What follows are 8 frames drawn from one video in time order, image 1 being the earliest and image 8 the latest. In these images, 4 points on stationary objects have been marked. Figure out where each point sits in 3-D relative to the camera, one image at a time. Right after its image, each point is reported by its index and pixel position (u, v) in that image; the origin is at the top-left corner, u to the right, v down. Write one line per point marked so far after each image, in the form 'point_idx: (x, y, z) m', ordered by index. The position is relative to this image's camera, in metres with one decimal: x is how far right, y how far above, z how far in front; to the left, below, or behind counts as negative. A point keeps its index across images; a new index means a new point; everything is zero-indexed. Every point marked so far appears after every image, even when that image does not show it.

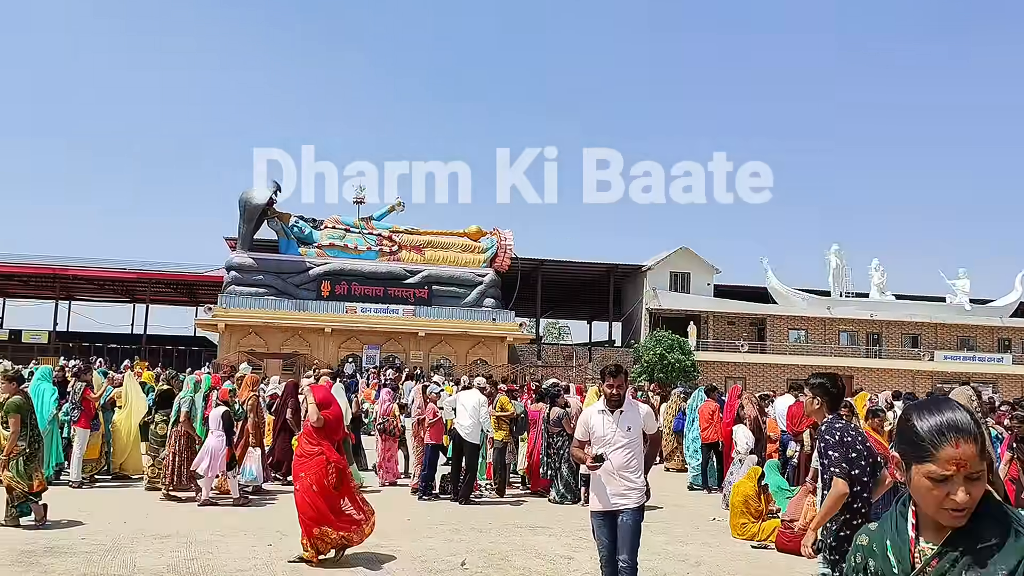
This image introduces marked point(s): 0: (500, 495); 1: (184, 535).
0: (-0.2, -2.5, +10.2) m
1: (-2.8, -2.1, +7.0) m
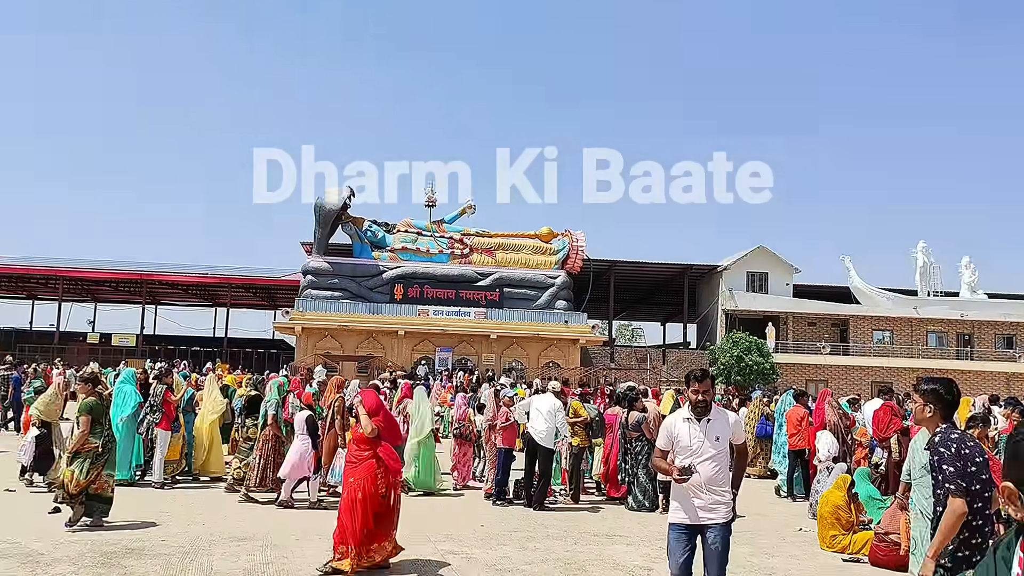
0: (+0.7, -2.6, +9.9) m
1: (-2.1, -2.1, +7.0) m
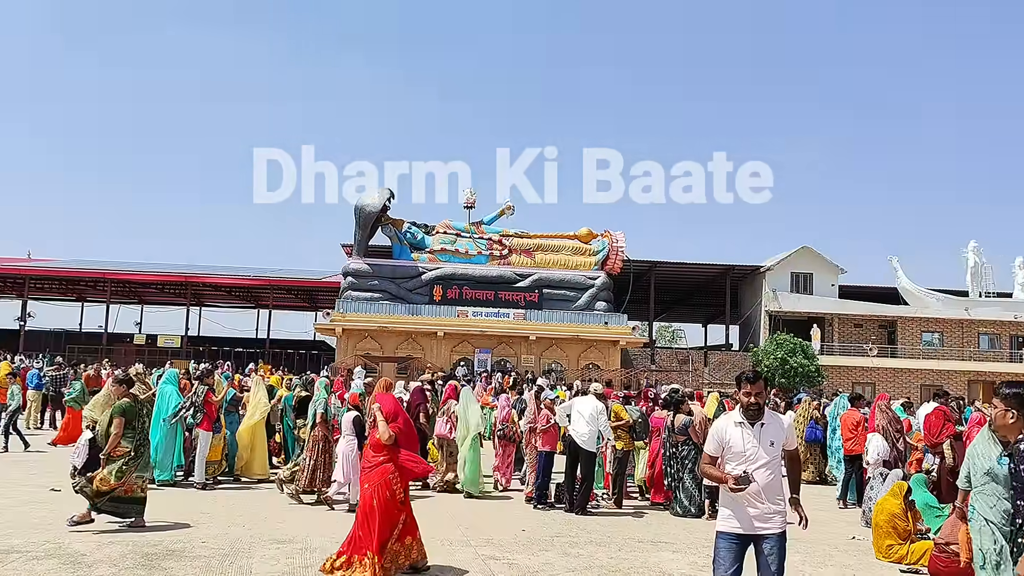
0: (+1.2, -2.6, +9.7) m
1: (-1.8, -2.1, +6.9) m
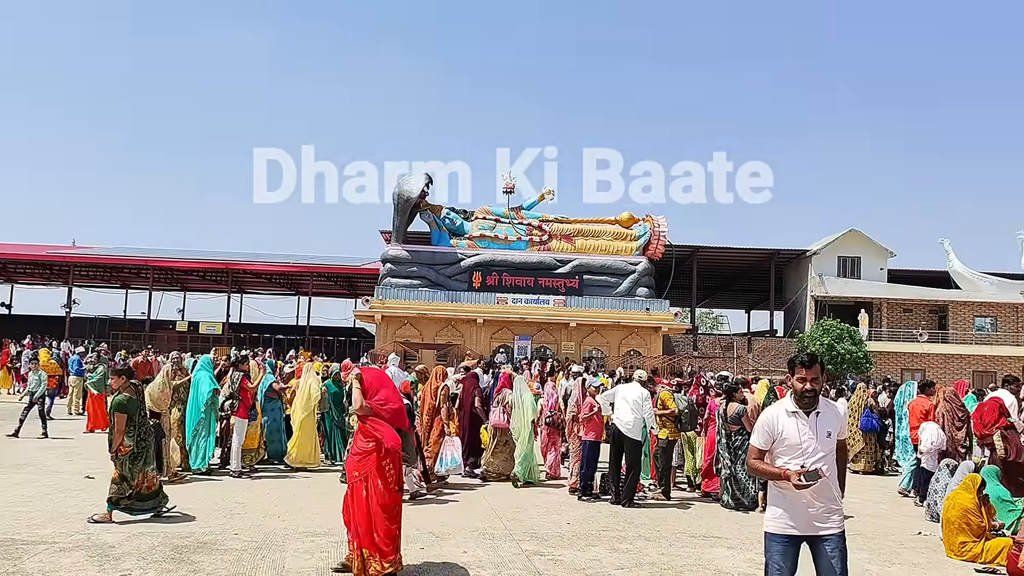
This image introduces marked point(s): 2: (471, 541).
0: (+1.7, -2.4, +9.3) m
1: (-1.4, -2.0, +6.6) m
2: (-0.3, -2.0, +6.5) m
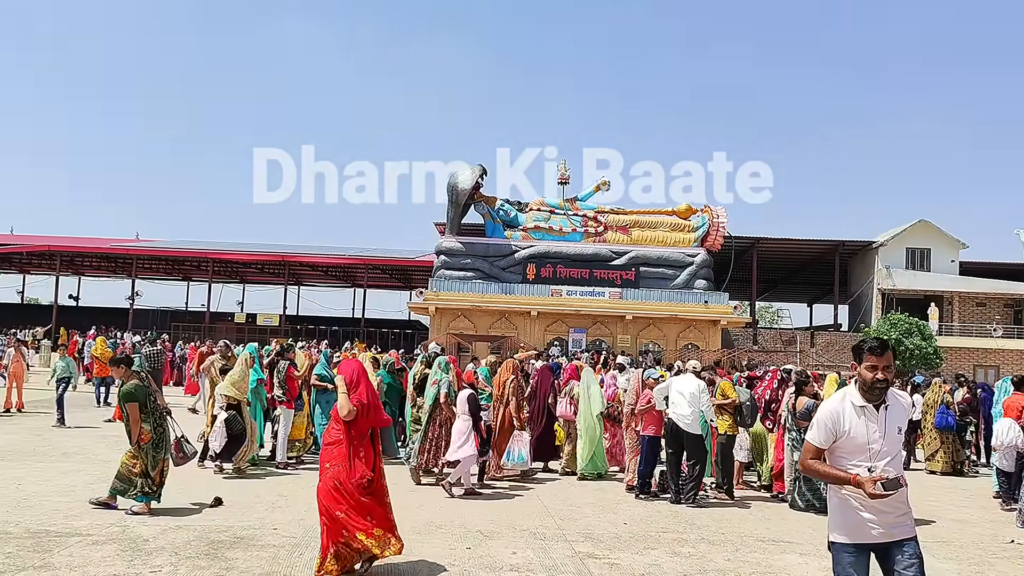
0: (+2.3, -2.2, +8.7) m
1: (-1.0, -1.8, +6.3) m
2: (+0.1, -1.9, +6.1) m
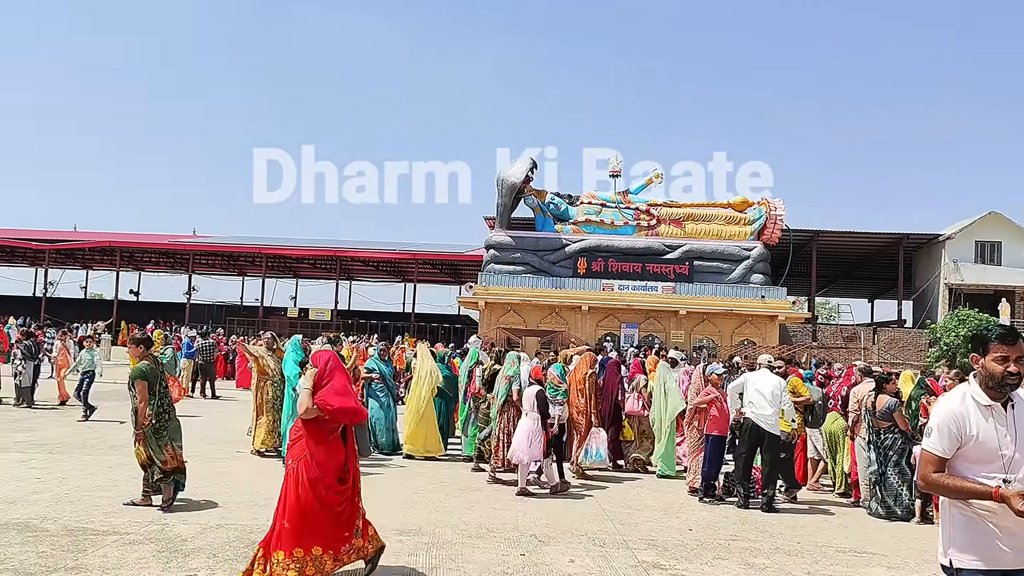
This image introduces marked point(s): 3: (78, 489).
0: (+2.8, -2.1, +8.2) m
1: (-0.6, -1.7, +5.9) m
2: (+0.5, -1.8, +5.7) m
3: (-3.6, -1.6, +6.8) m
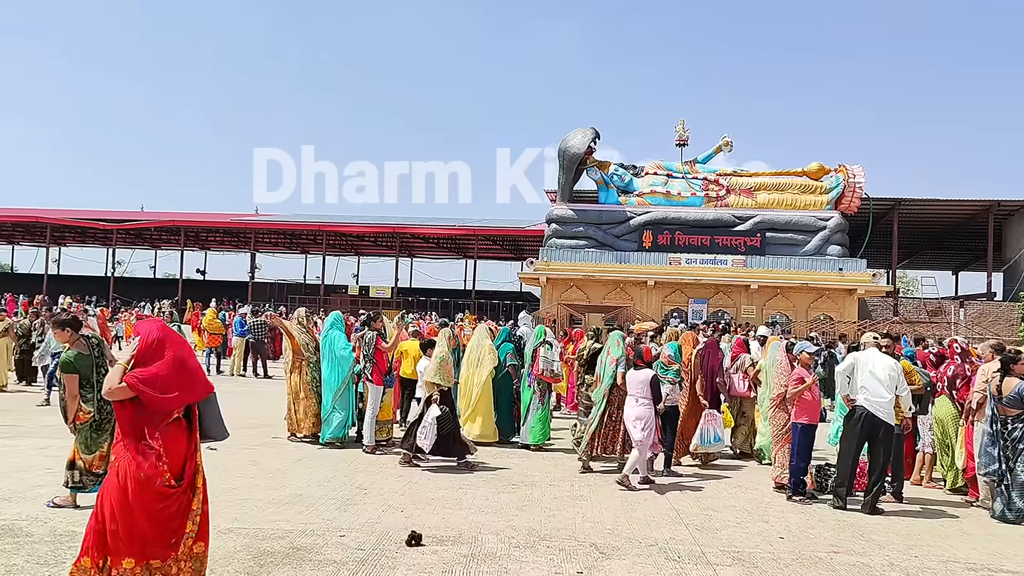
0: (+3.3, -1.8, +7.0) m
1: (-0.3, -1.5, +5.0) m
2: (+0.8, -1.6, +4.7) m
3: (-3.1, -1.4, +6.1) m
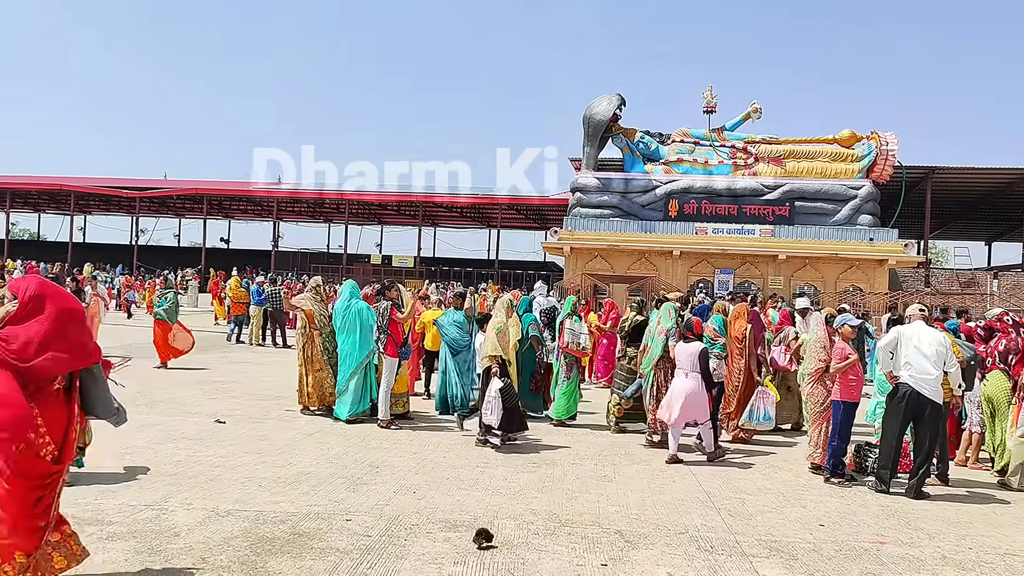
0: (+3.5, -1.6, +6.6) m
1: (-0.2, -1.3, +4.7) m
2: (+0.9, -1.4, +4.4) m
3: (-3.0, -1.2, +5.8) m
